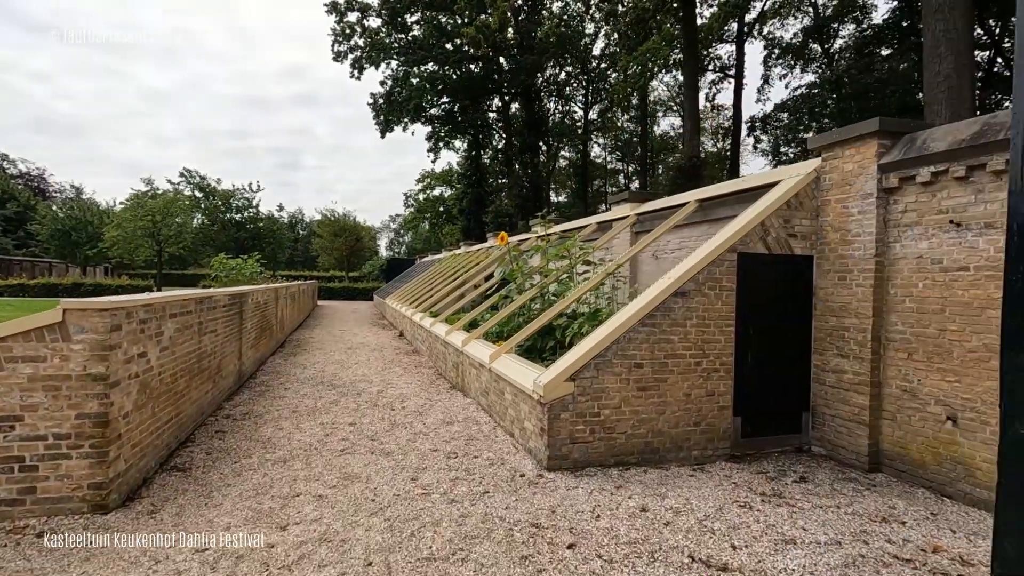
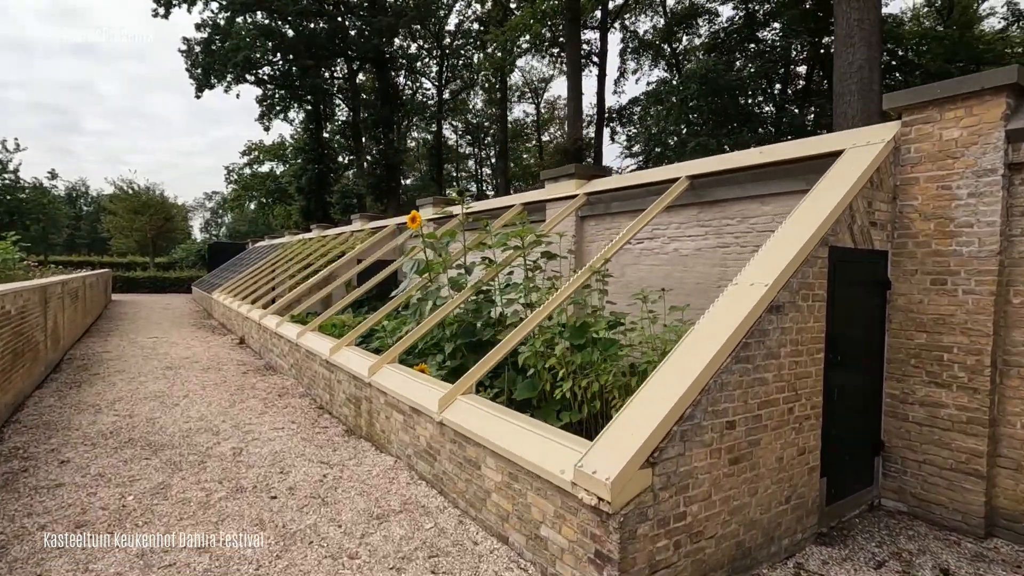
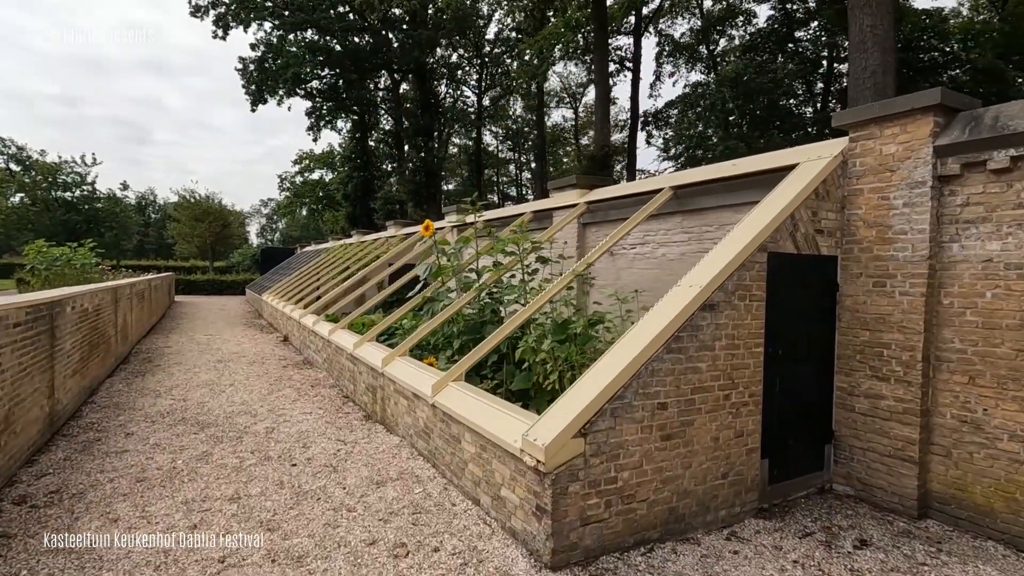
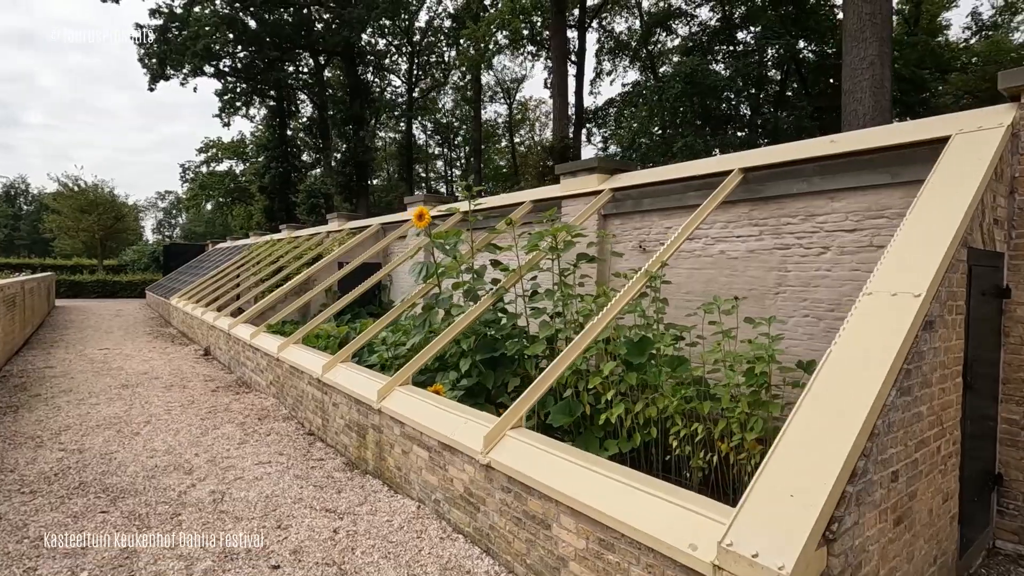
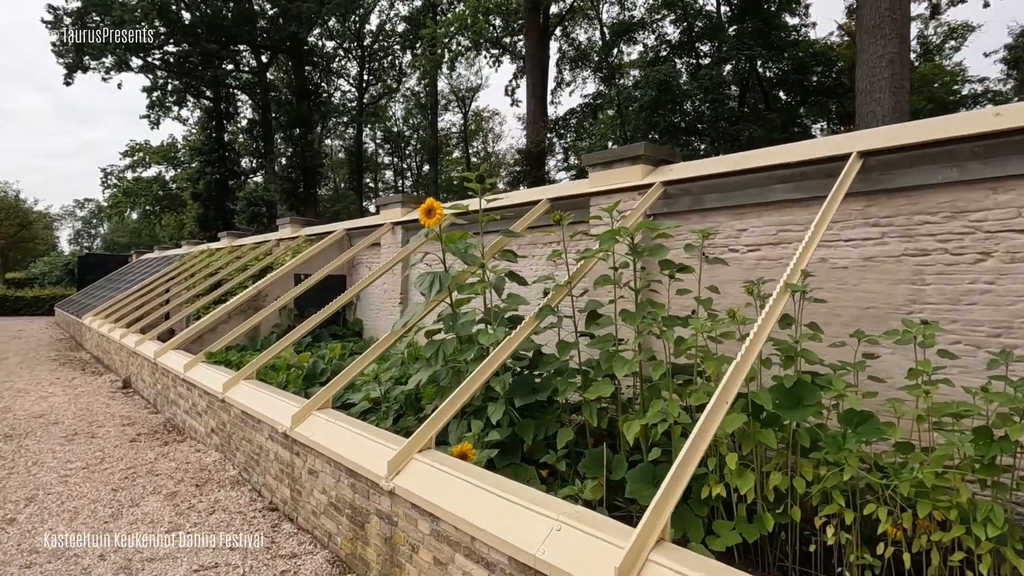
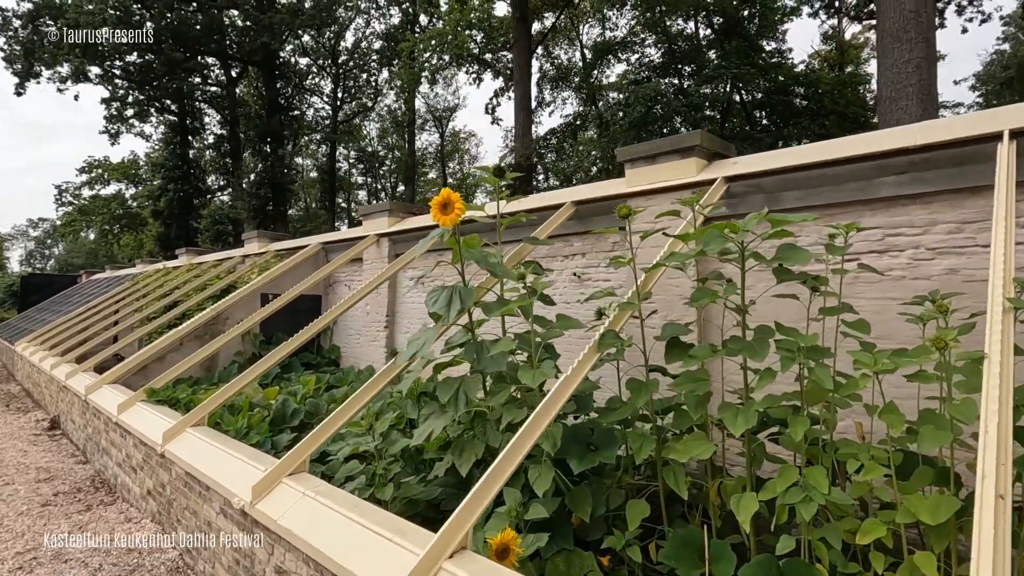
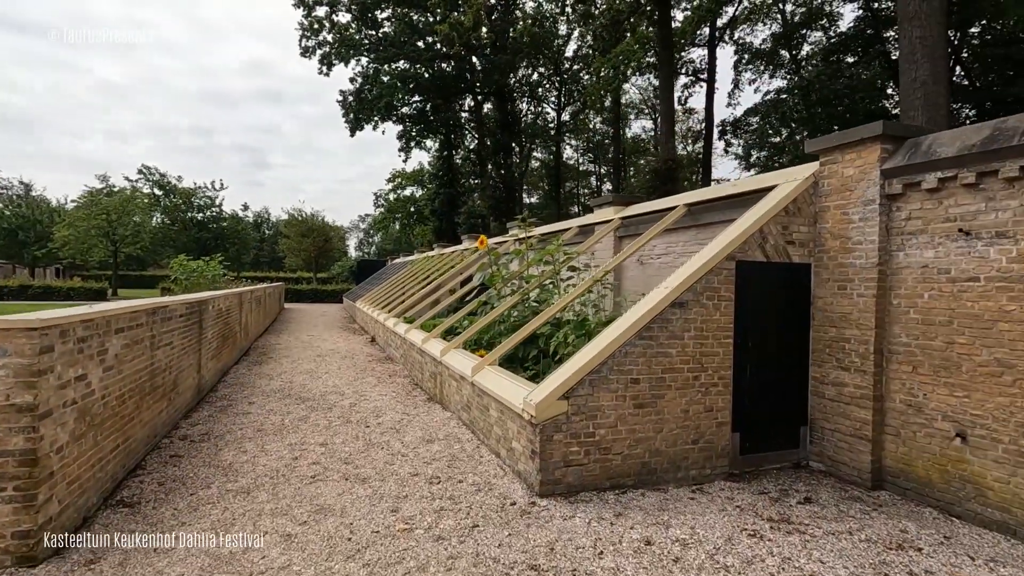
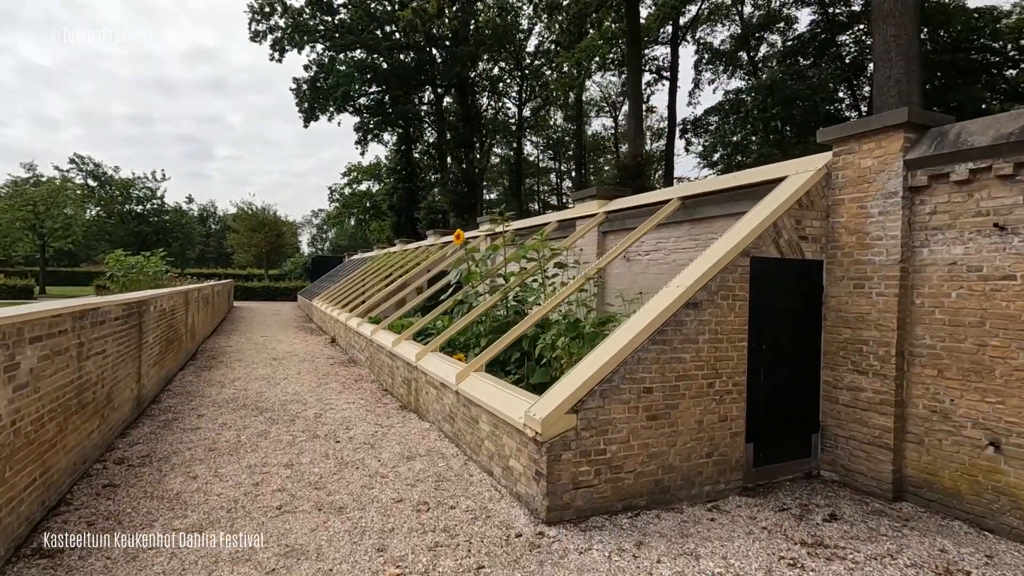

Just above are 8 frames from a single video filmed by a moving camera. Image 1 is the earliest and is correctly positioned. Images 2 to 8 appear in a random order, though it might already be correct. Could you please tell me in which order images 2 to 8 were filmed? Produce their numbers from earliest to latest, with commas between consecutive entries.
7, 8, 3, 2, 4, 5, 6
